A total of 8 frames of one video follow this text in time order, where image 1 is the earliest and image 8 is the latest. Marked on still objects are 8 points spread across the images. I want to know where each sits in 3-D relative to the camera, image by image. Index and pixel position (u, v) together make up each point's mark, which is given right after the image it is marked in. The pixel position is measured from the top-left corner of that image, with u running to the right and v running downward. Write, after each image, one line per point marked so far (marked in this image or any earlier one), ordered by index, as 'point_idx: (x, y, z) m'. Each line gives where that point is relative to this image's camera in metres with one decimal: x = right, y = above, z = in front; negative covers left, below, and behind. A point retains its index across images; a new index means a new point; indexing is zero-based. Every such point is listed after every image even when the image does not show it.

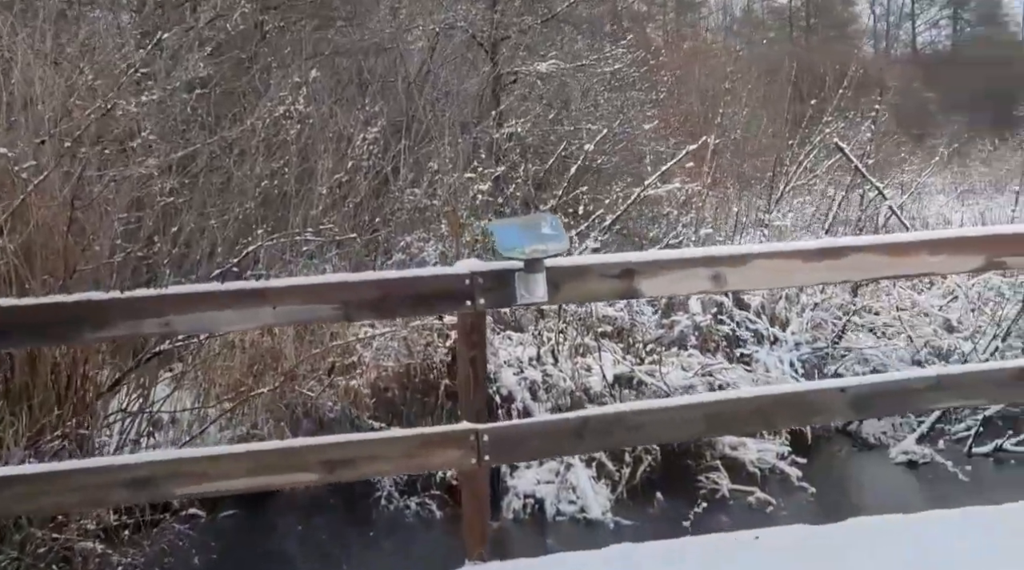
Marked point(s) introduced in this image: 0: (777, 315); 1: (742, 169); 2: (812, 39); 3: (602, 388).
0: (+1.9, -0.2, +6.5) m
1: (+2.2, +1.1, +8.7) m
2: (+6.3, +5.2, +19.0) m
3: (+0.6, -0.7, +5.8) m
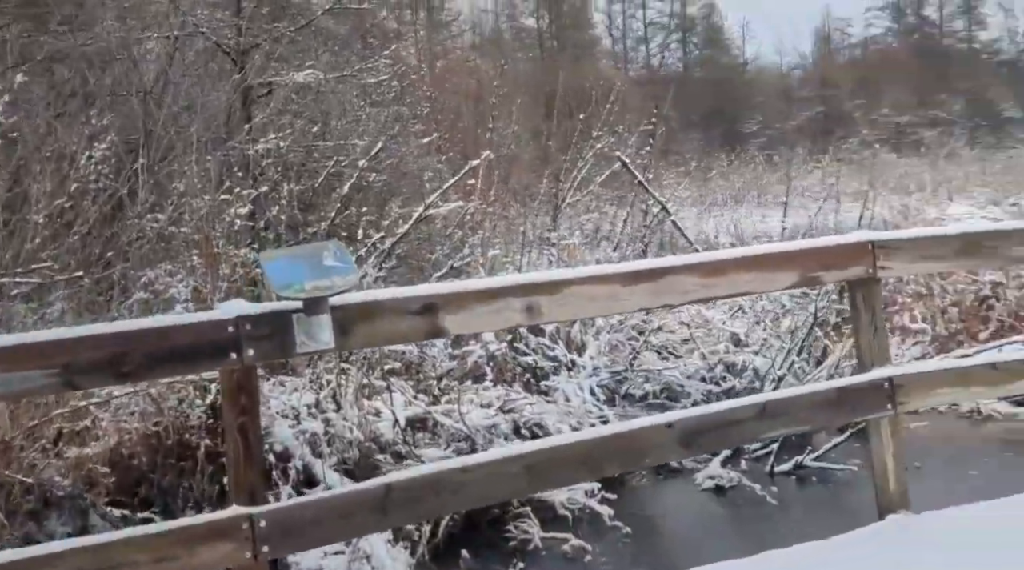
0: (+0.4, -0.4, +6.1) m
1: (+0.1, +0.9, +8.4) m
2: (+1.1, +4.9, +19.4) m
3: (-0.7, -0.9, +5.2) m
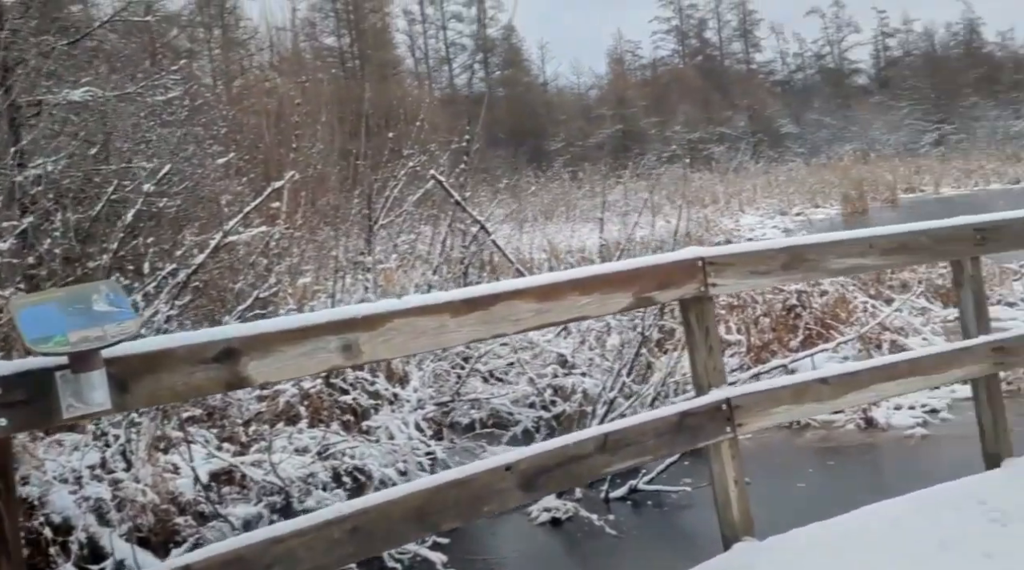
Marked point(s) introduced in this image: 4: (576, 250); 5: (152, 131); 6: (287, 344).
0: (-0.8, -0.5, +5.7) m
1: (-1.6, +0.7, +7.9) m
2: (-3.0, +4.4, +19.0) m
3: (-1.6, -1.1, +4.5) m
4: (+0.8, +0.4, +11.0) m
5: (-3.5, +1.5, +8.7) m
6: (-0.6, -0.2, +2.6) m
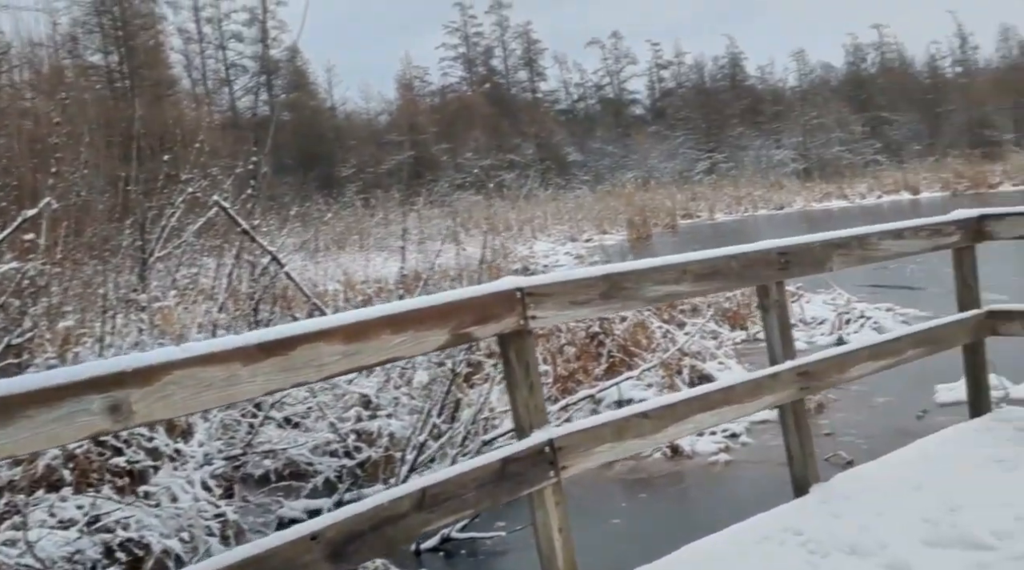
0: (-1.9, -0.8, +5.1) m
1: (-3.3, +0.4, +7.1) m
2: (-7.3, +3.7, +17.6) m
3: (-2.4, -1.3, +3.7) m
4: (-1.6, +0.1, +10.6) m
5: (-5.3, +1.1, +7.4) m
6: (-1.1, -0.3, +2.1) m
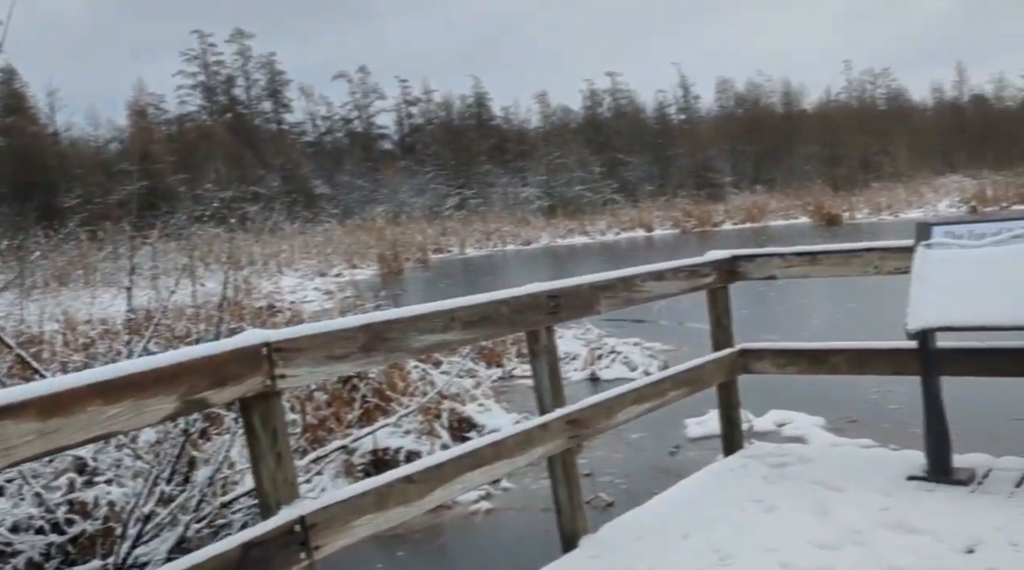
0: (-3.1, -1.0, +4.0) m
1: (-5.0, 0.0, +5.6) m
2: (-11.7, +3.0, +14.8) m
3: (-3.3, -1.5, +2.6) m
4: (-4.3, -0.4, +9.4) m
5: (-7.0, +0.7, +5.4) m
6: (-1.6, -0.4, +1.4) m
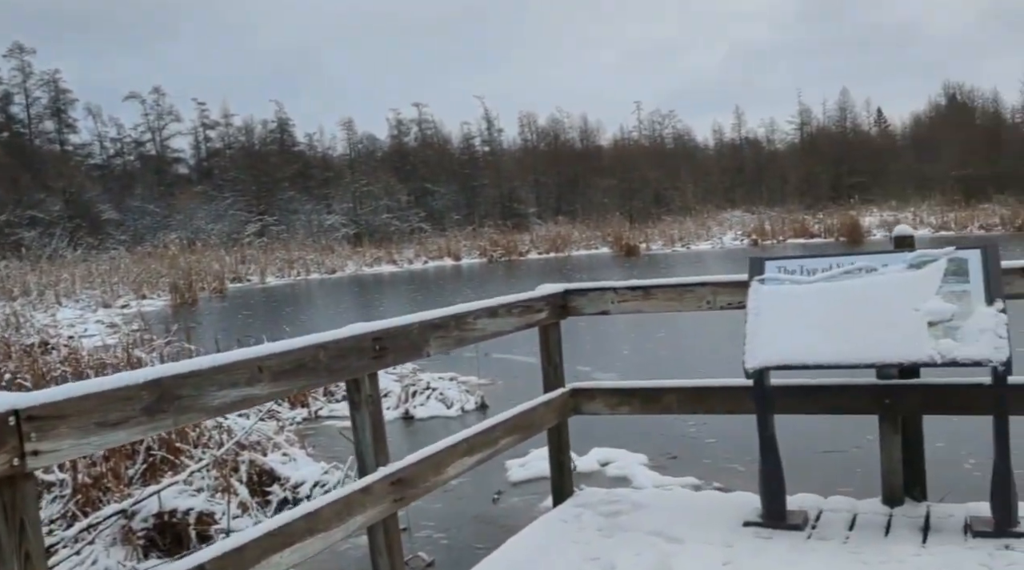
0: (-3.8, -1.2, +2.9) m
1: (-6.0, -0.2, +4.0) m
2: (-14.5, +2.5, +11.6) m
3: (-3.6, -1.6, +1.4) m
4: (-6.1, -0.7, +7.9) m
5: (-7.9, +0.5, +3.4) m
6: (-1.7, -0.5, +0.6) m
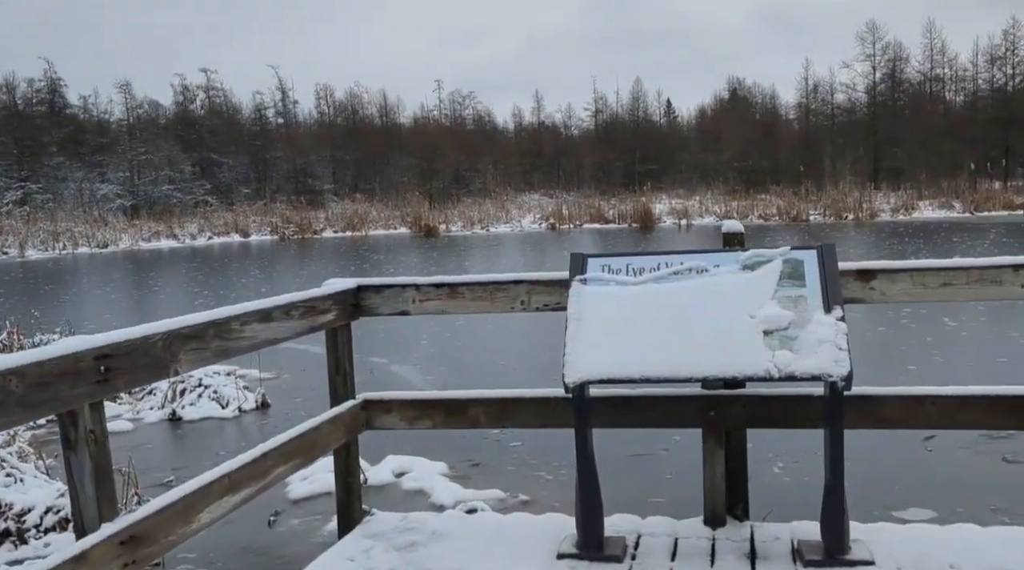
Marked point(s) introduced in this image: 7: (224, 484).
0: (-4.3, -1.1, +1.4) m
1: (-6.6, -0.1, +2.0) m
2: (-16.6, +2.8, +7.5) m
3: (-3.8, -1.6, 0.0) m
4: (-7.7, -0.5, +5.8) m
5: (-8.4, +0.6, +1.0) m
6: (-1.7, -0.5, -0.3) m
7: (-0.9, -0.6, +2.7) m
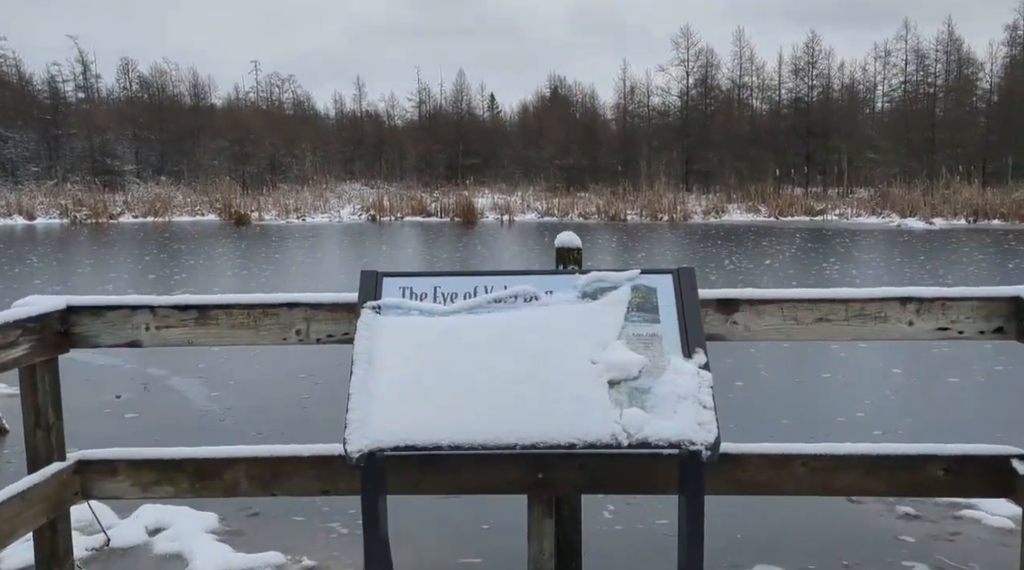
0: (-4.5, -1.2, -0.2) m
1: (-6.9, -0.1, 0.0) m
2: (-17.7, +3.0, +3.4) m
3: (-3.7, -1.6, -1.4) m
4: (-8.6, -0.5, +3.4) m
5: (-8.4, +0.7, -1.4) m
6: (-1.6, -0.6, -1.4) m
7: (-1.4, -0.7, +1.7) m
